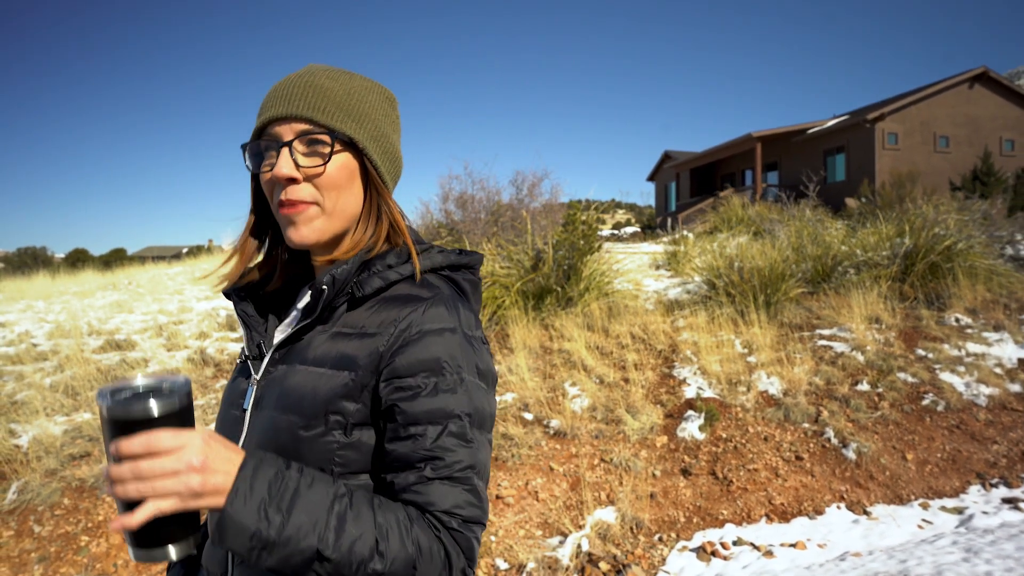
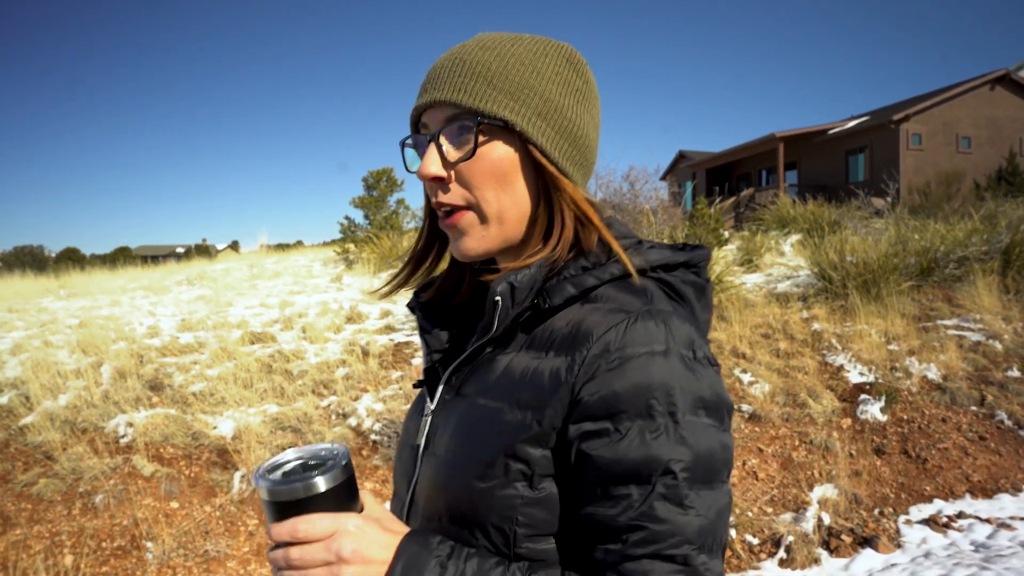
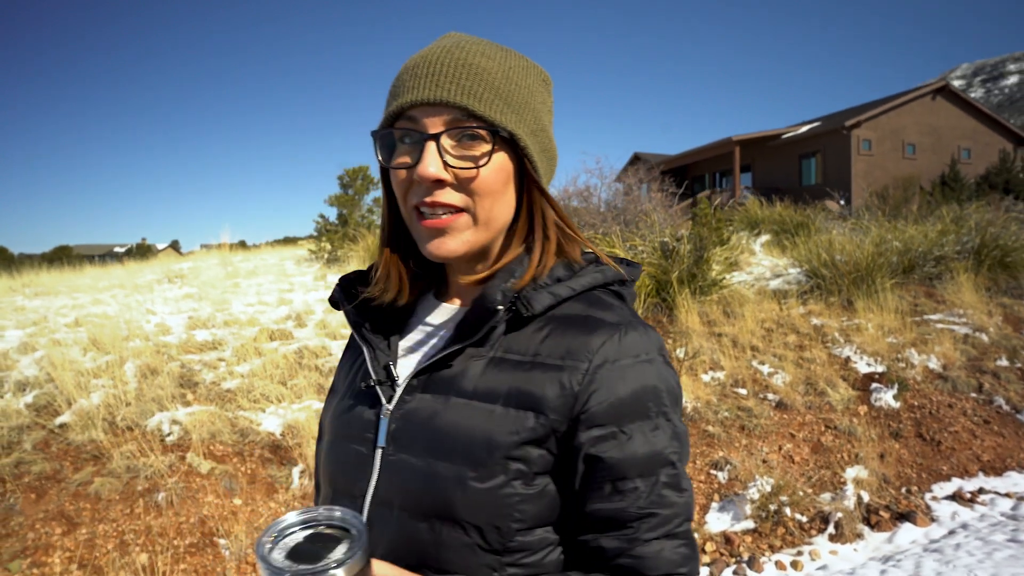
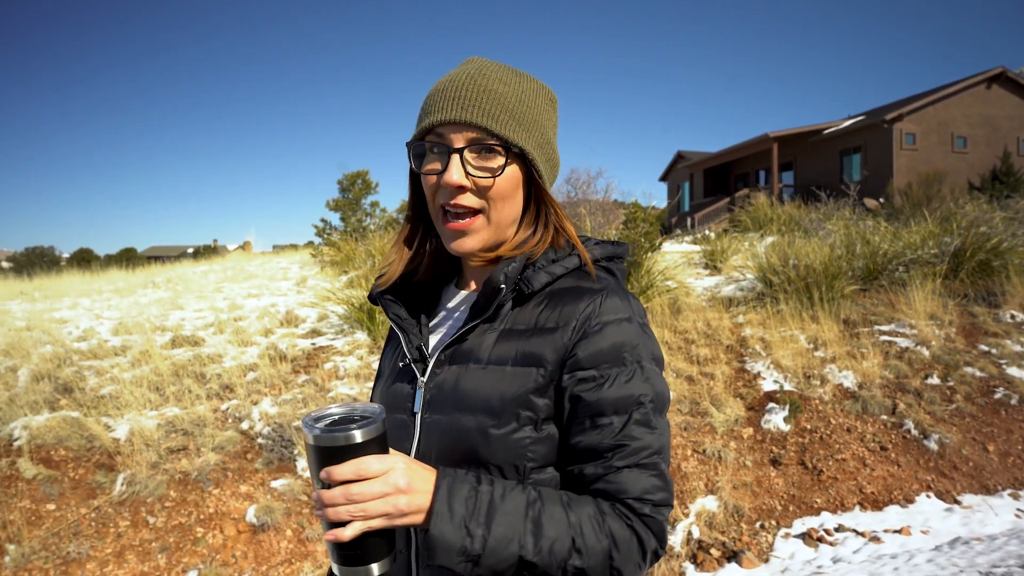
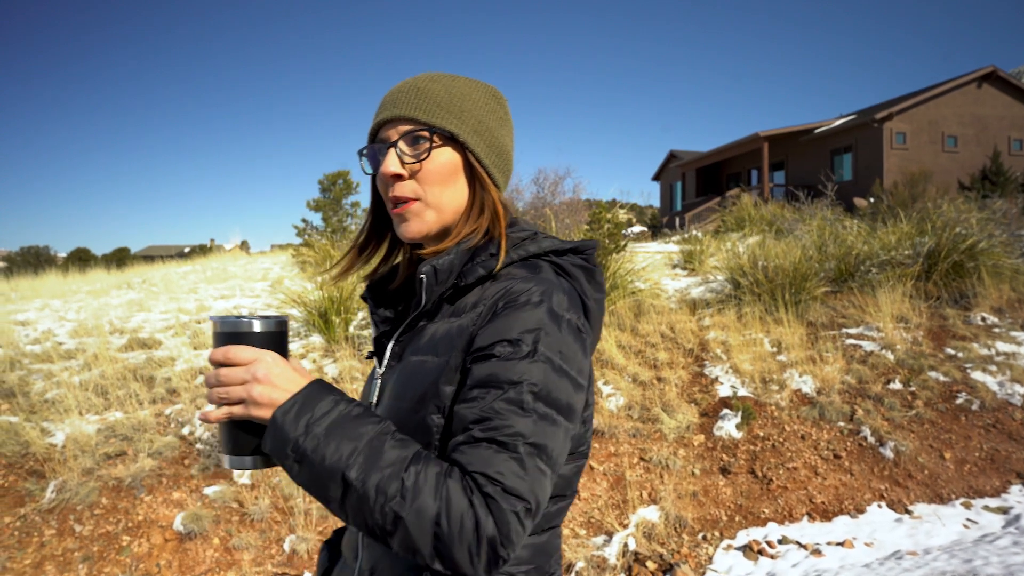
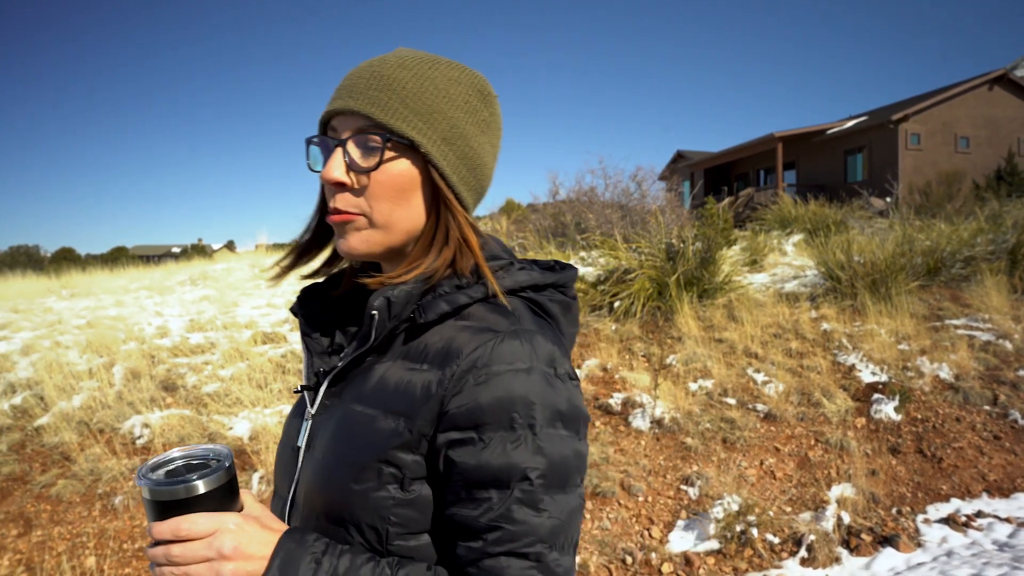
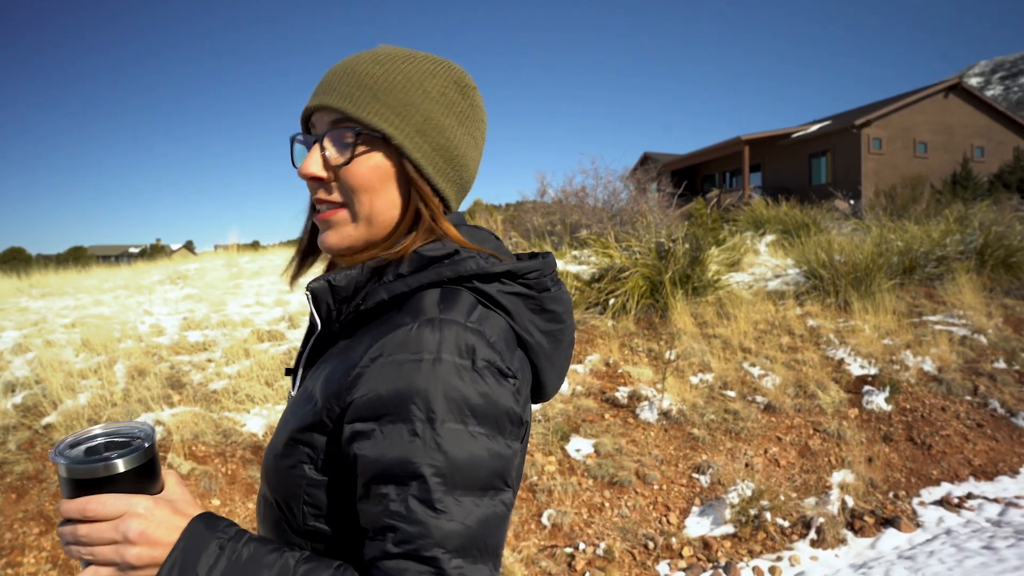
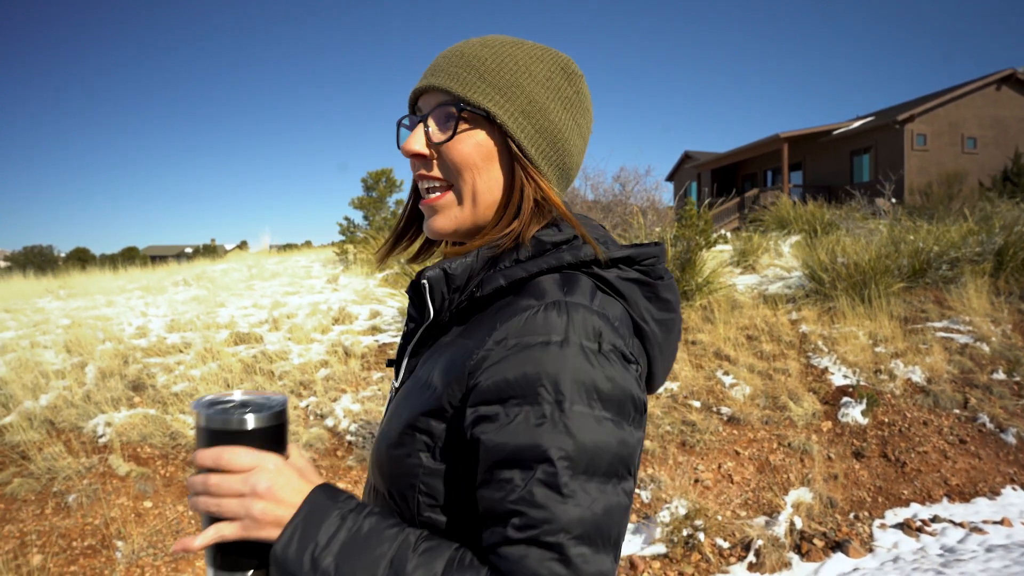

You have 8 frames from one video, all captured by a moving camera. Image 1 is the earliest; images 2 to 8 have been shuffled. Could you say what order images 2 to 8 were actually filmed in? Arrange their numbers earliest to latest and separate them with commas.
5, 4, 8, 2, 6, 7, 3
